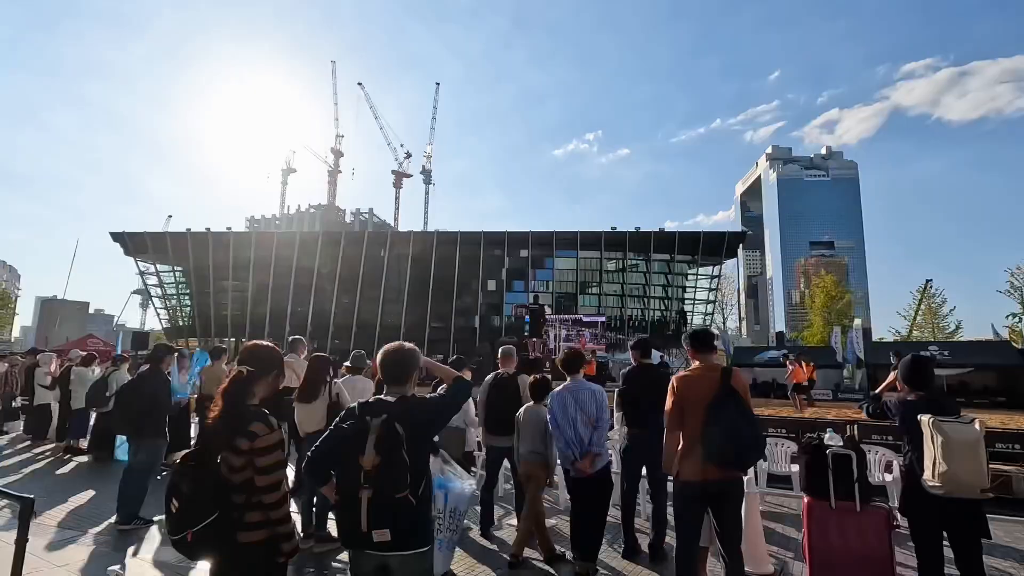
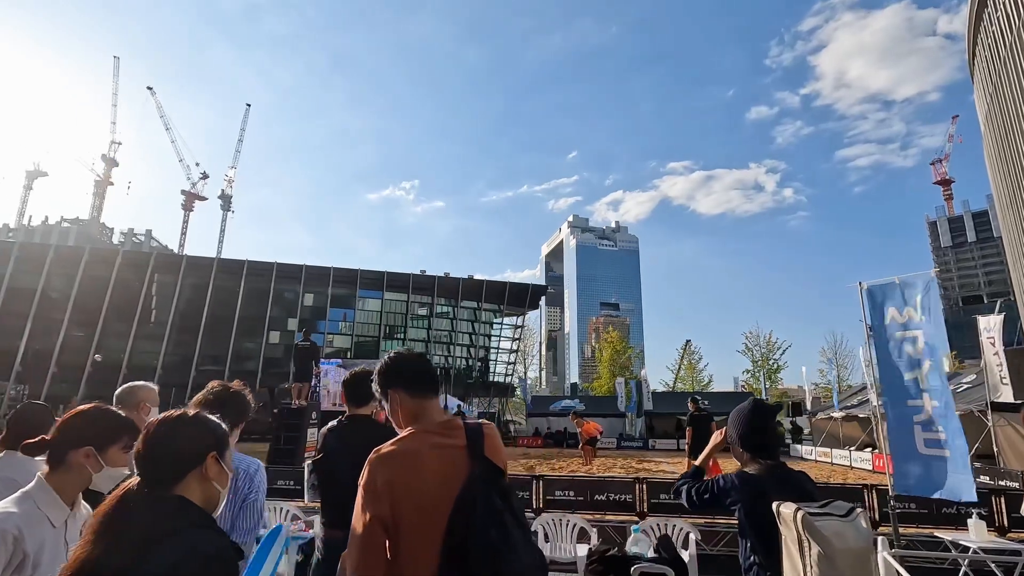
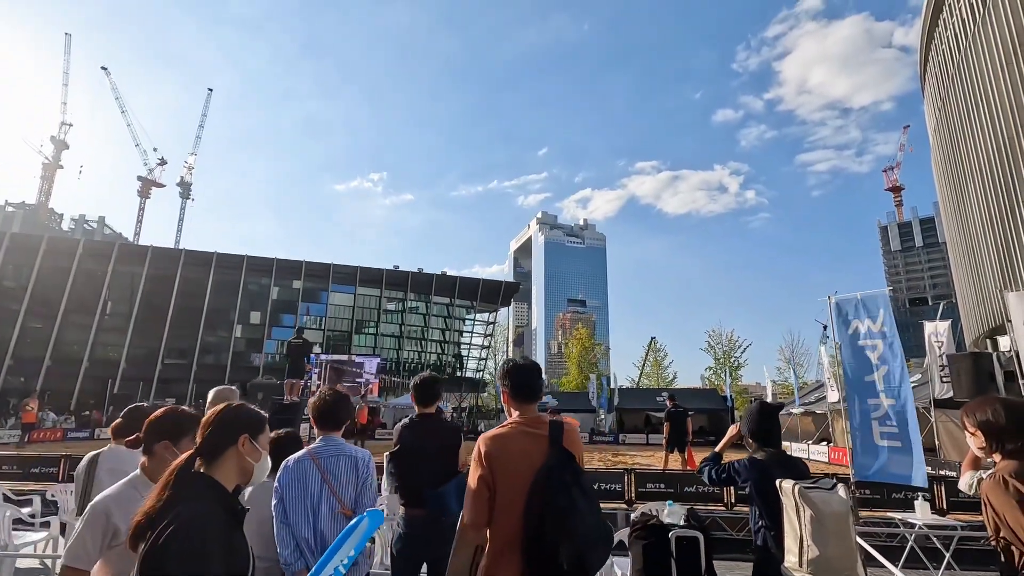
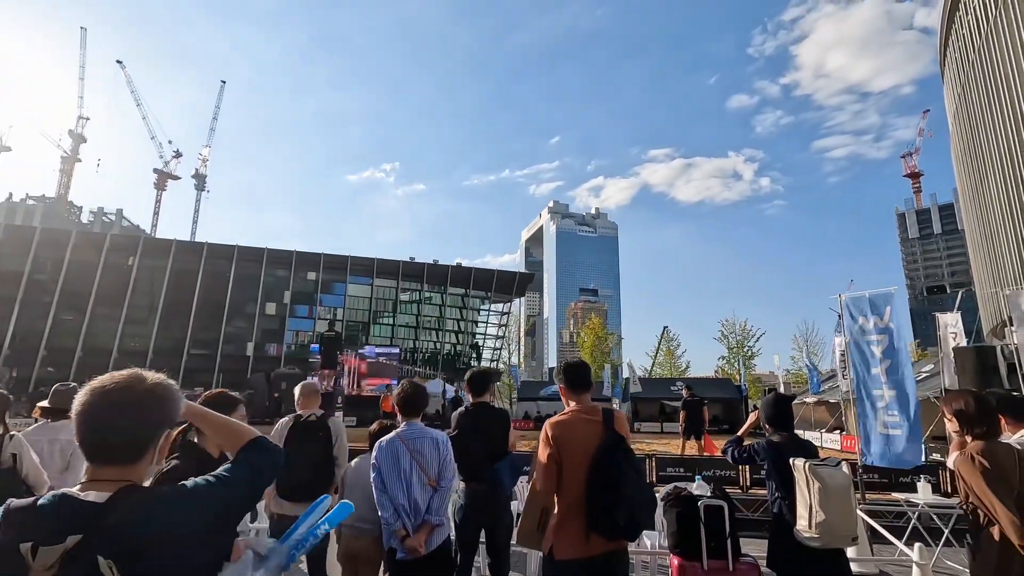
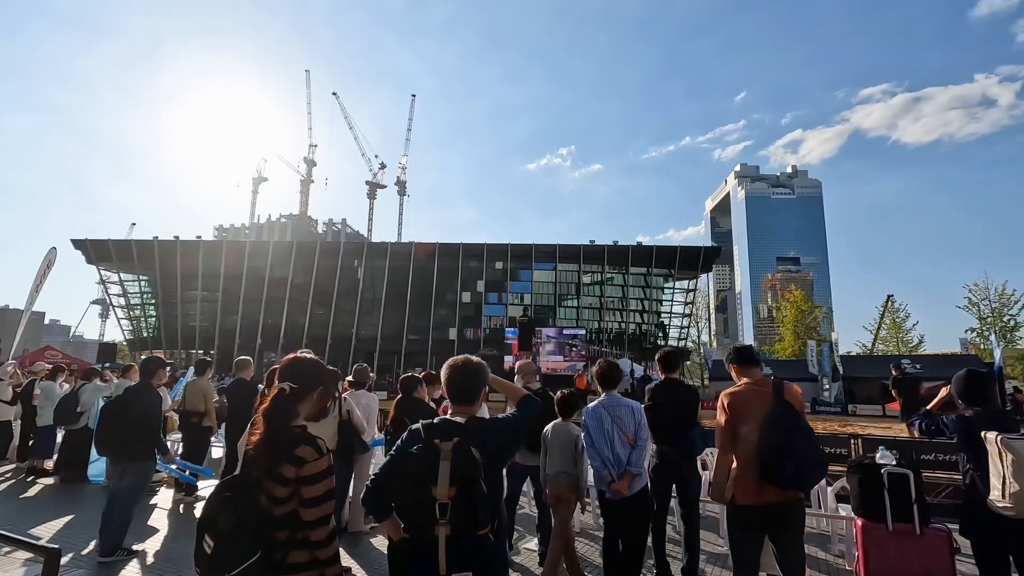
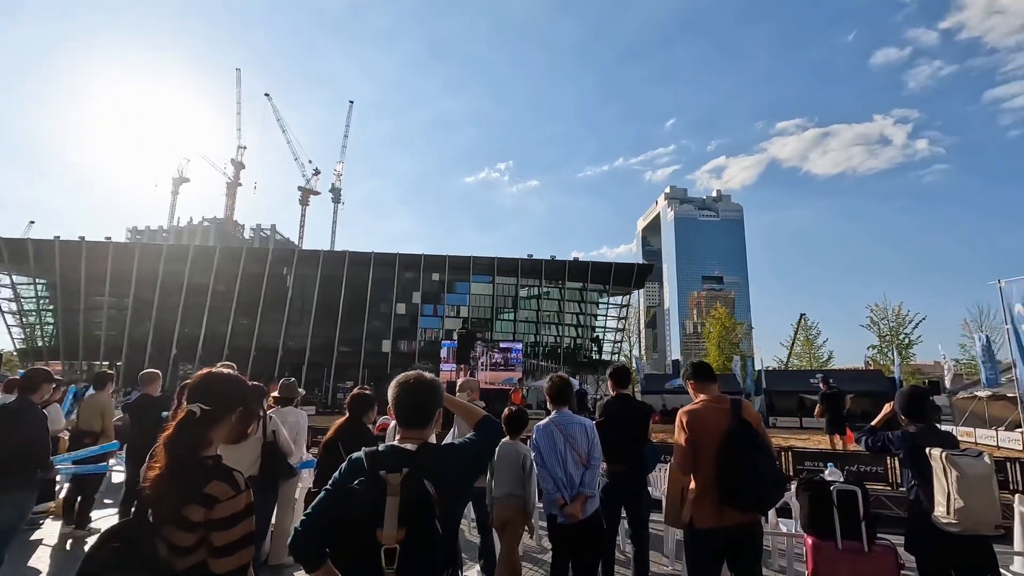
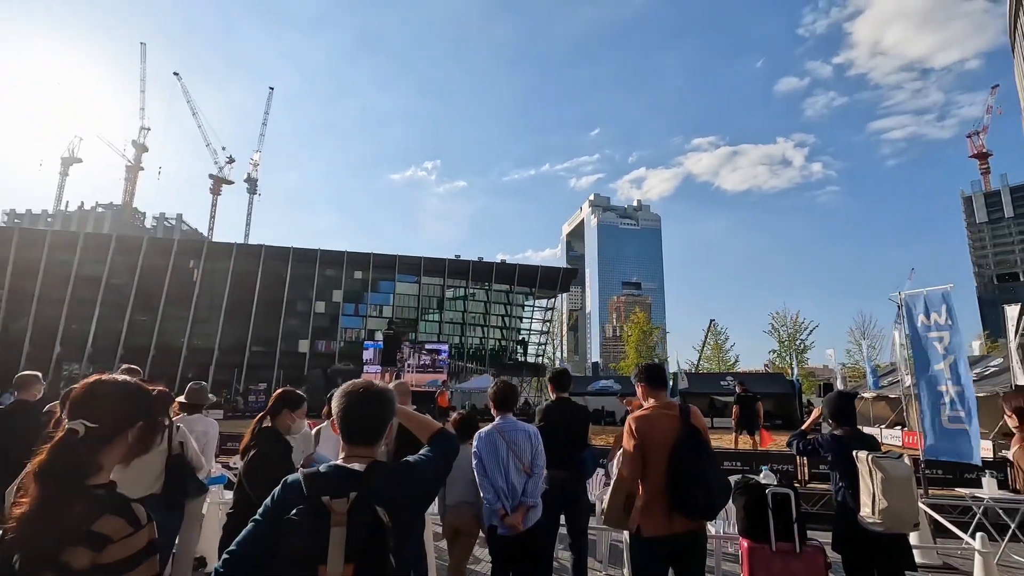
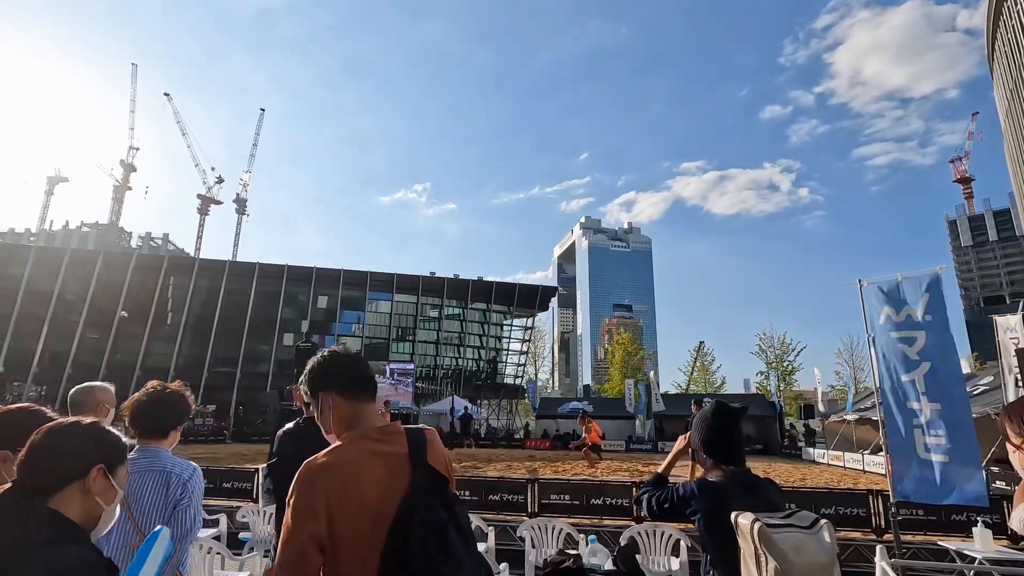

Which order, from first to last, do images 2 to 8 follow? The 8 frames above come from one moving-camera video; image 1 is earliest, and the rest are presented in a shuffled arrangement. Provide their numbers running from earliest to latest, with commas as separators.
5, 6, 7, 4, 3, 2, 8
